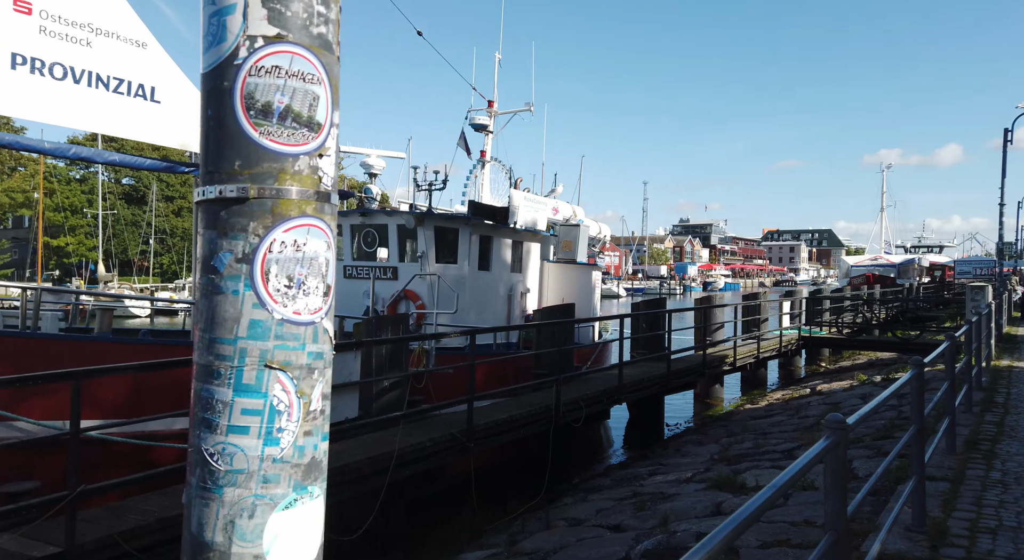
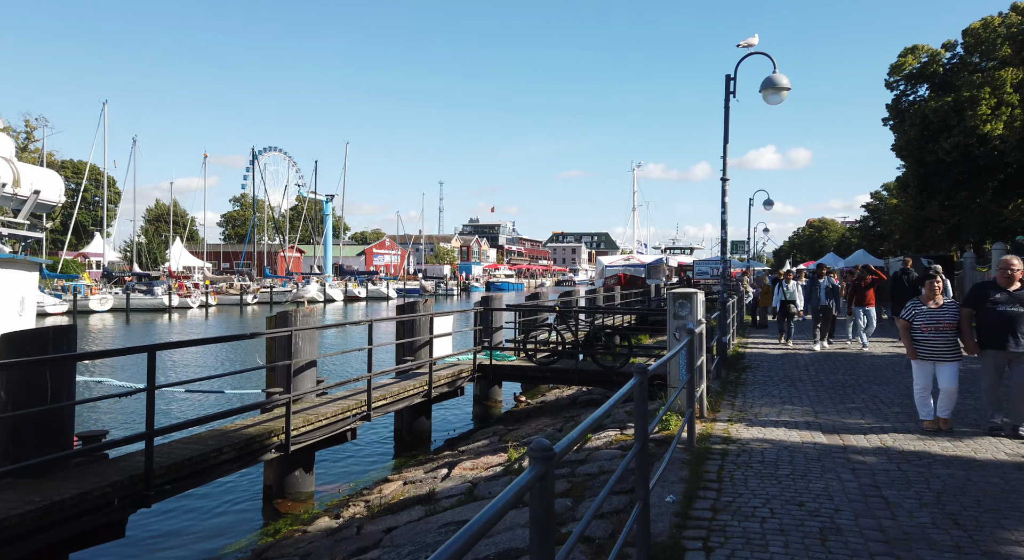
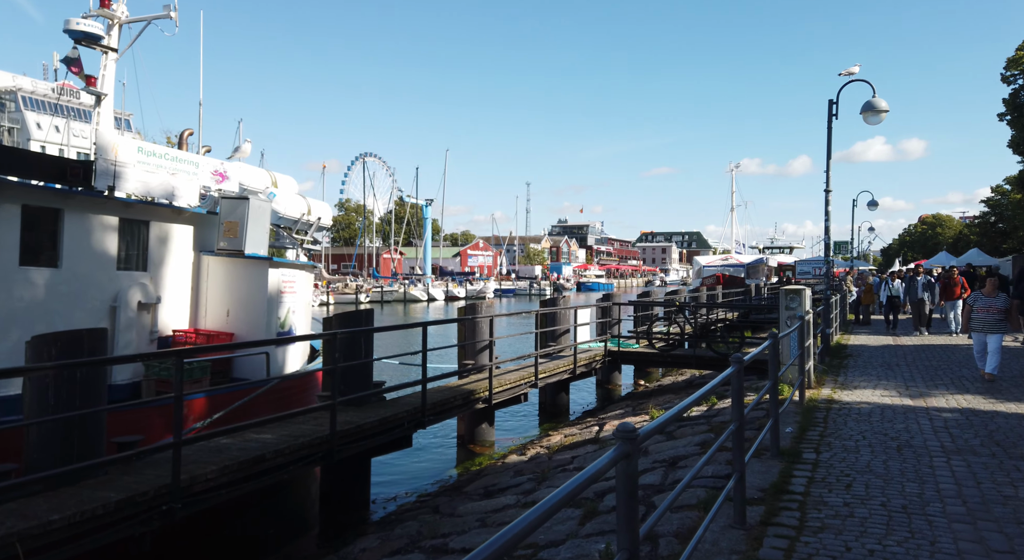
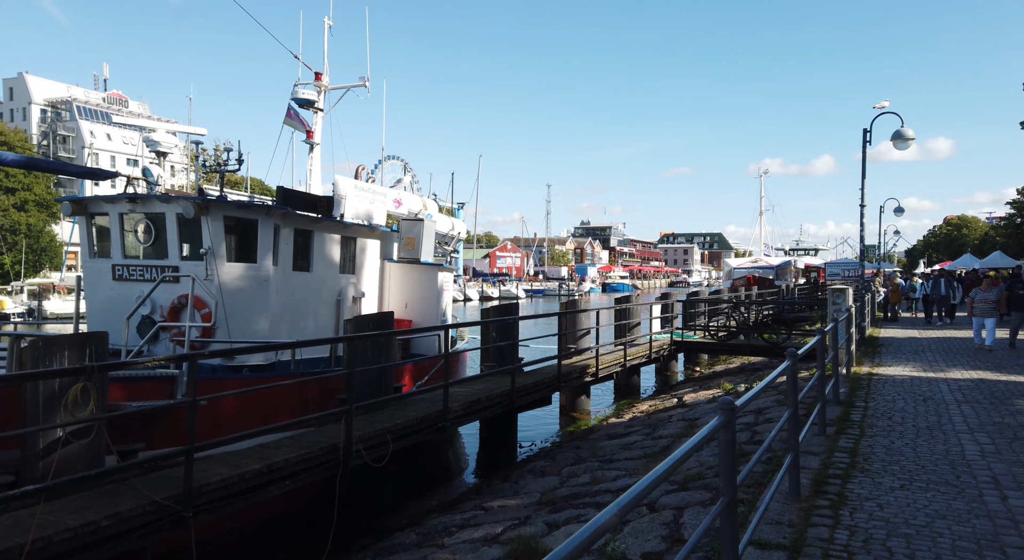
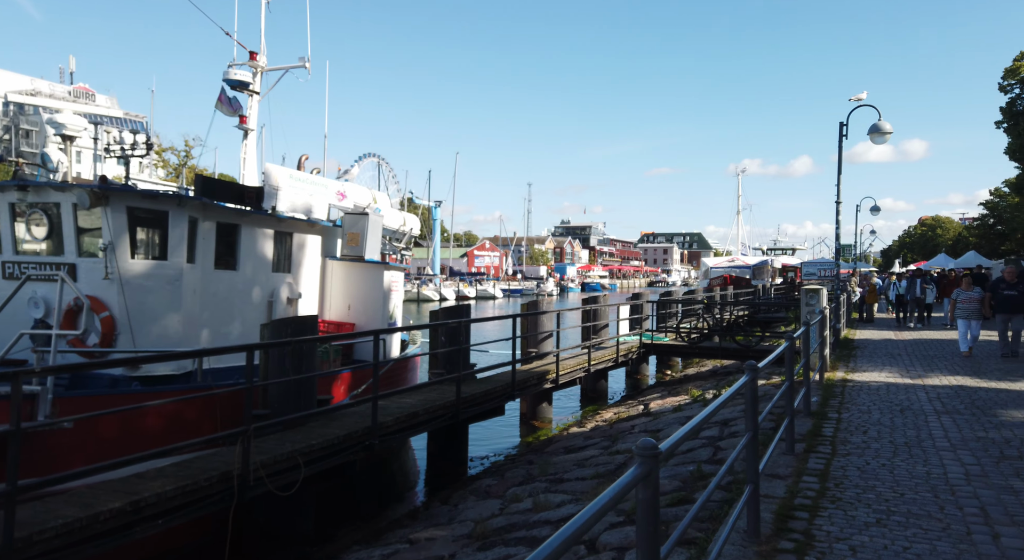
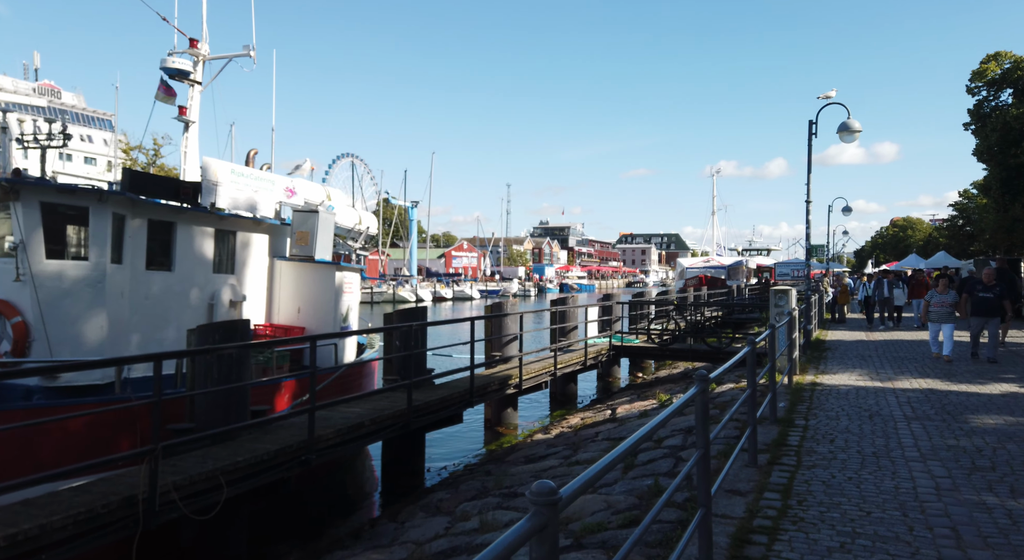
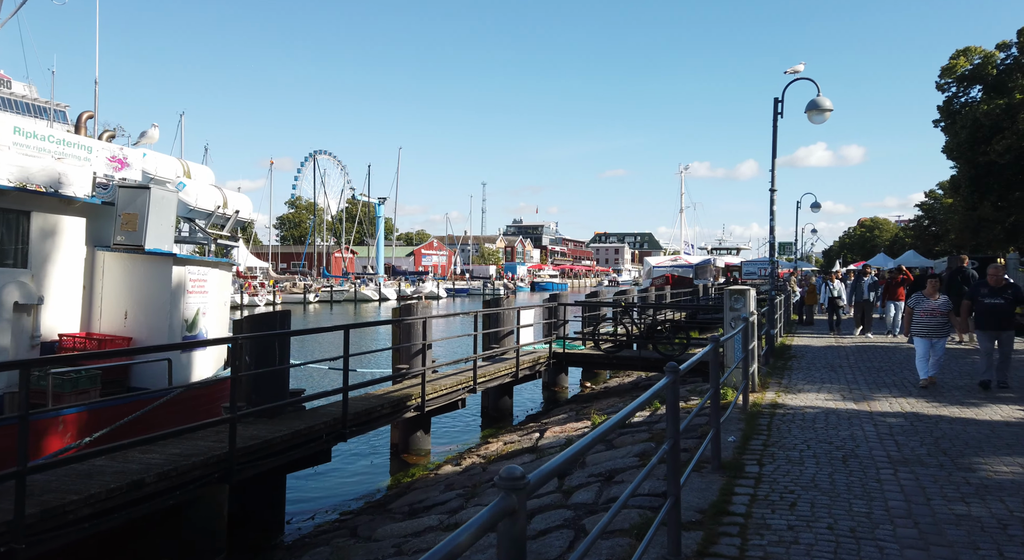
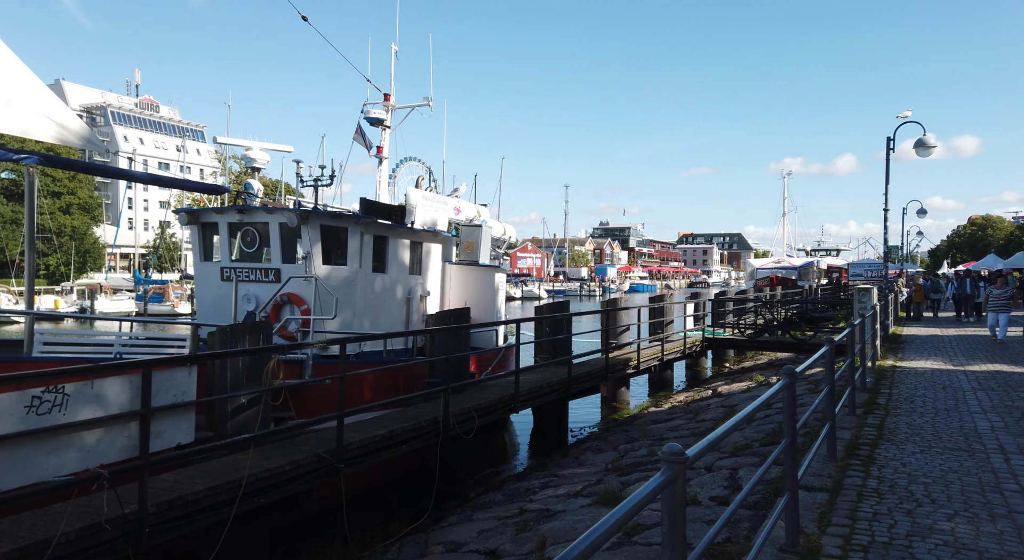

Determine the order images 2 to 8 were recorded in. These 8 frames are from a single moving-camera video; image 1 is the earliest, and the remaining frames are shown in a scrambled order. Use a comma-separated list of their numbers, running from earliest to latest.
8, 4, 5, 6, 3, 7, 2
